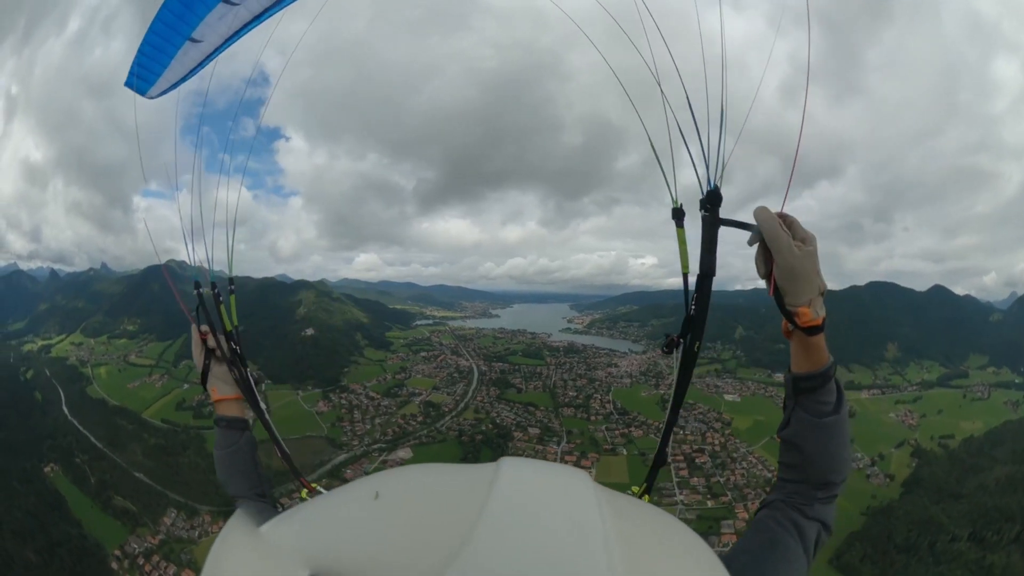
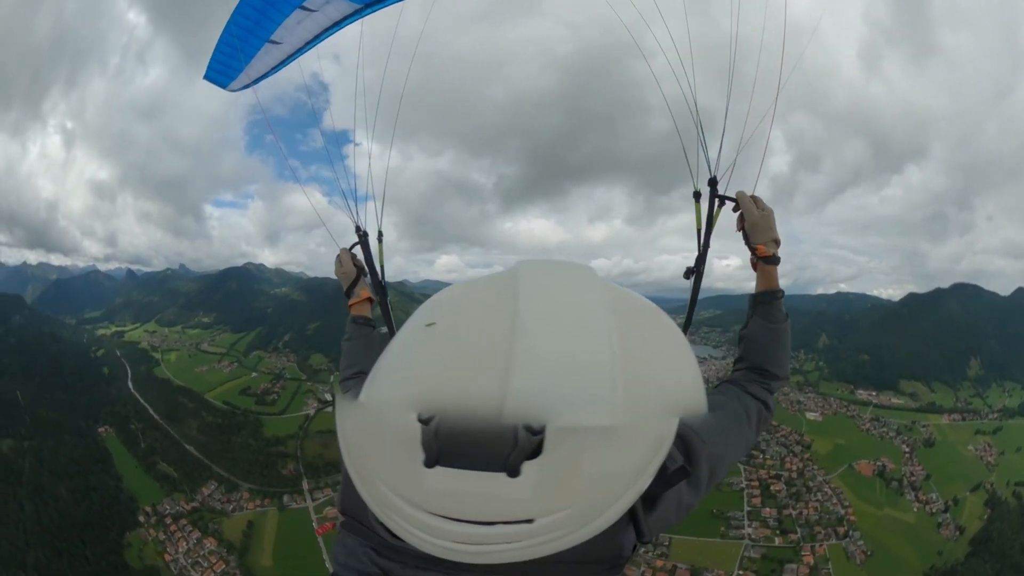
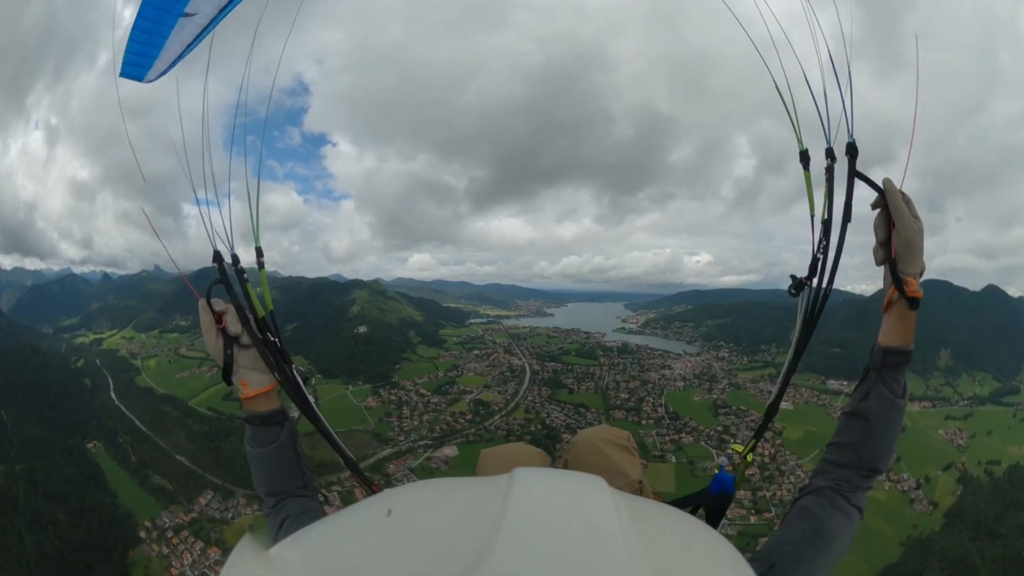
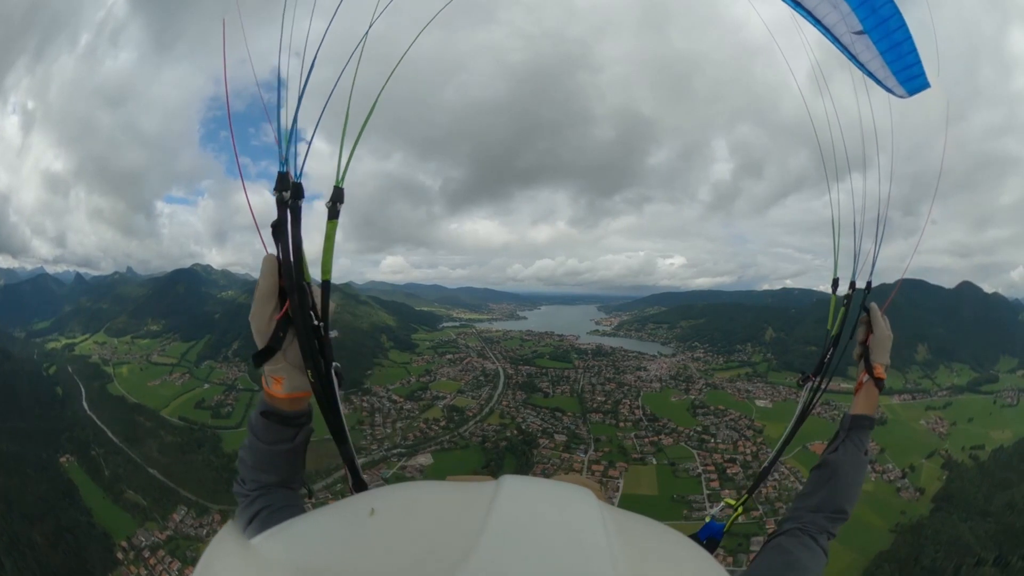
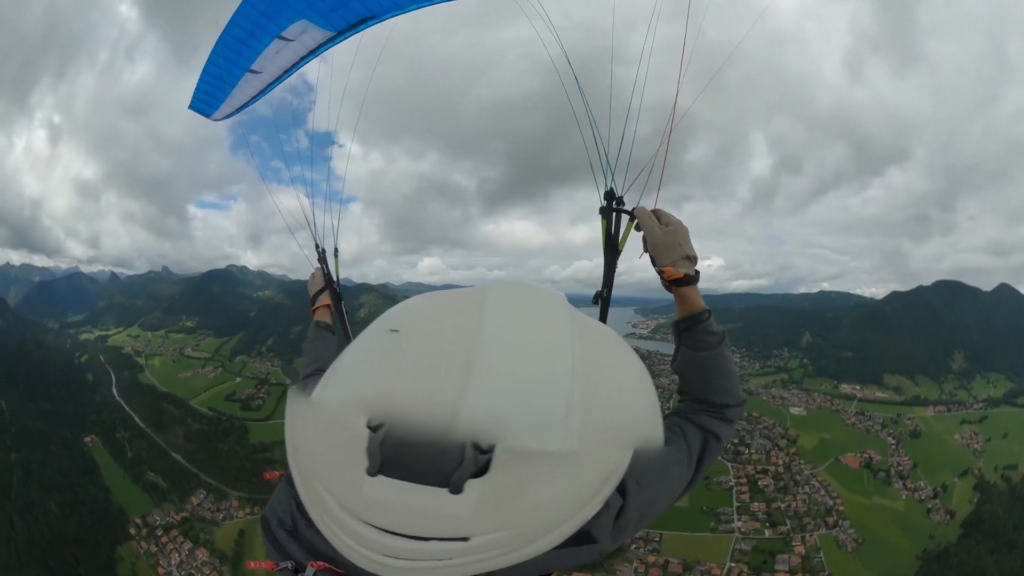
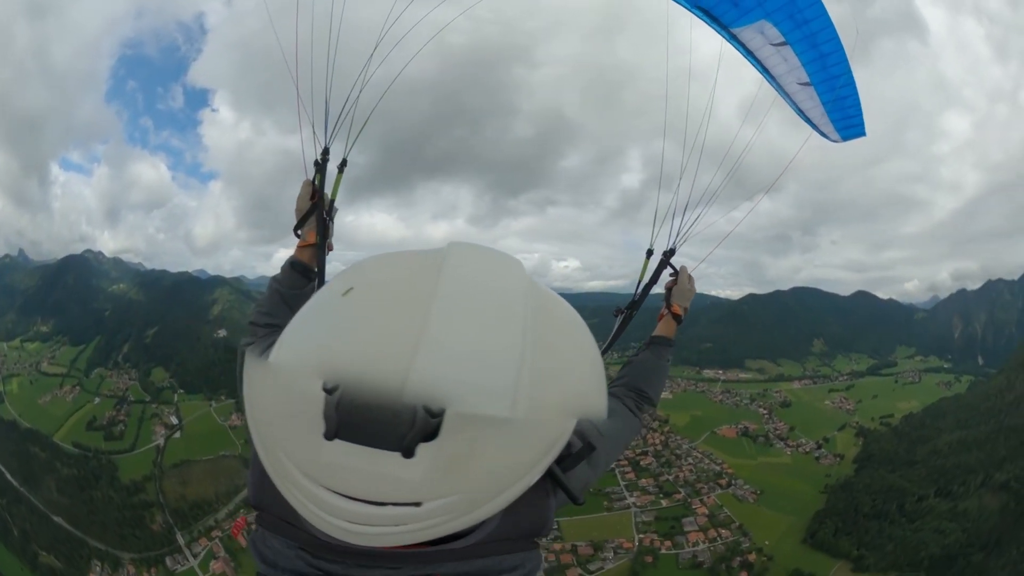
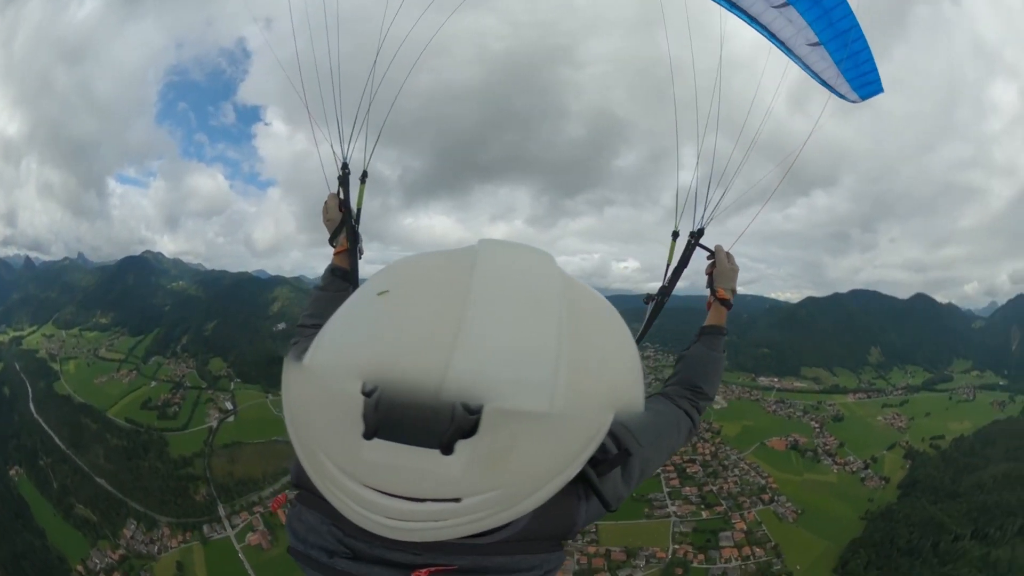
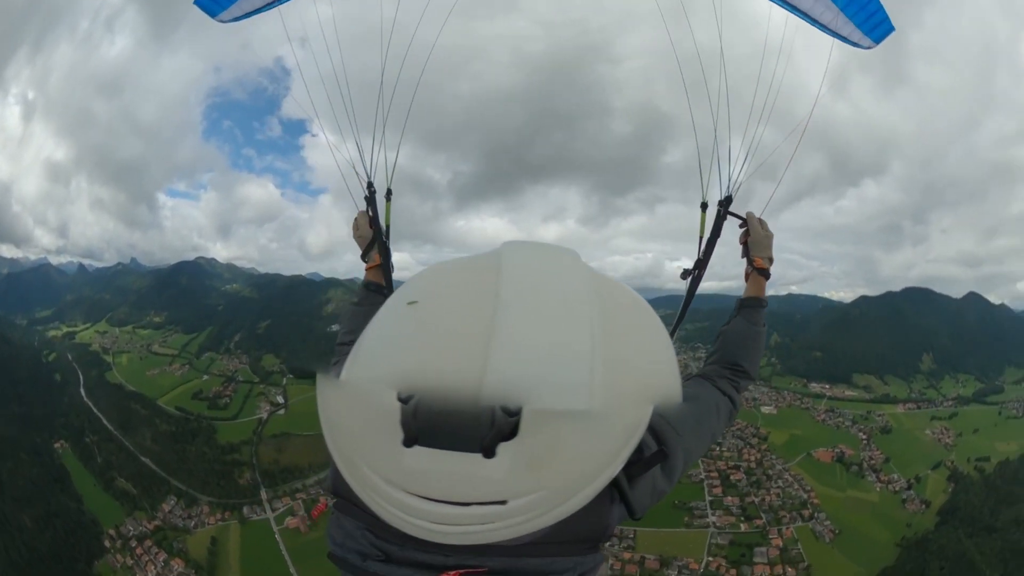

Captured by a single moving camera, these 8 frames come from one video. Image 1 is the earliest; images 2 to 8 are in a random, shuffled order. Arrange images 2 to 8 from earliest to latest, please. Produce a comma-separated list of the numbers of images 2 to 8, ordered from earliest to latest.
3, 4, 5, 2, 8, 7, 6
